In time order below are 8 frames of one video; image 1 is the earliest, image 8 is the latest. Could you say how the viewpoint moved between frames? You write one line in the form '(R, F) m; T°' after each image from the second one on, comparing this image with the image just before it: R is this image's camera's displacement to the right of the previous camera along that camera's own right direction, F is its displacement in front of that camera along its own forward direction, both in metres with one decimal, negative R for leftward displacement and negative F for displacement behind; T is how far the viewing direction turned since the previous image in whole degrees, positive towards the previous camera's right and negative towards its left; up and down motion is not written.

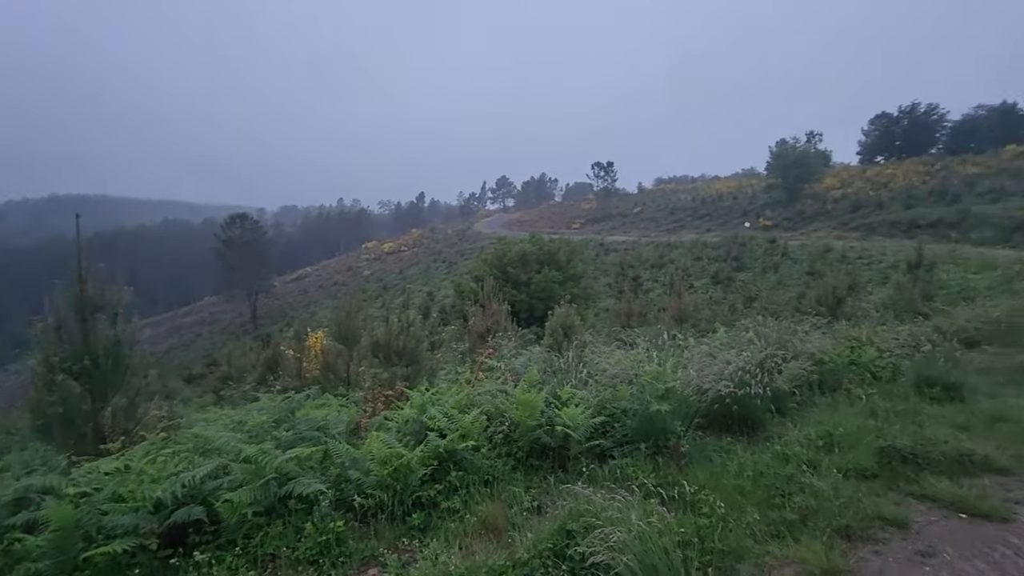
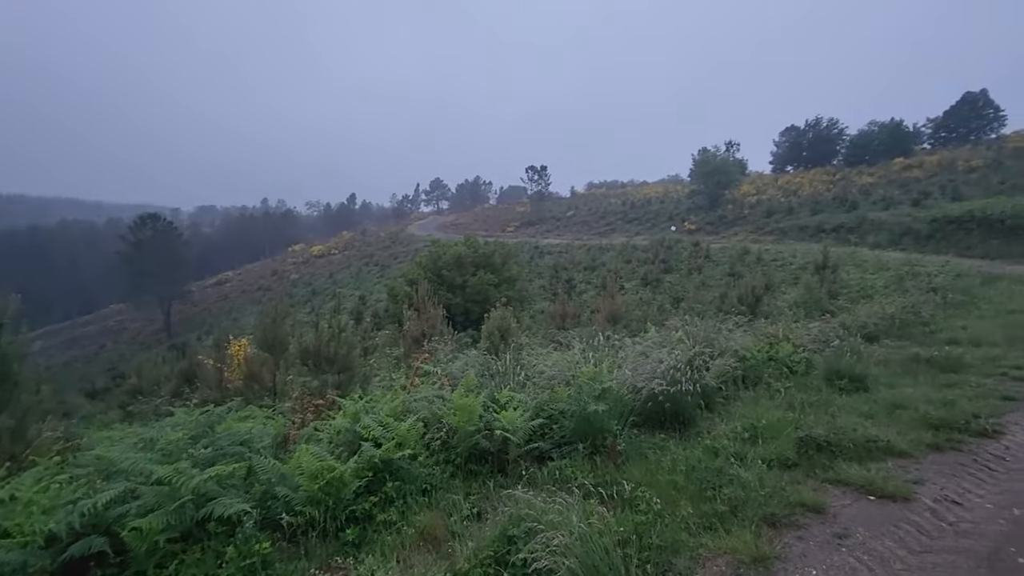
(0.0, +0.1) m; +7°
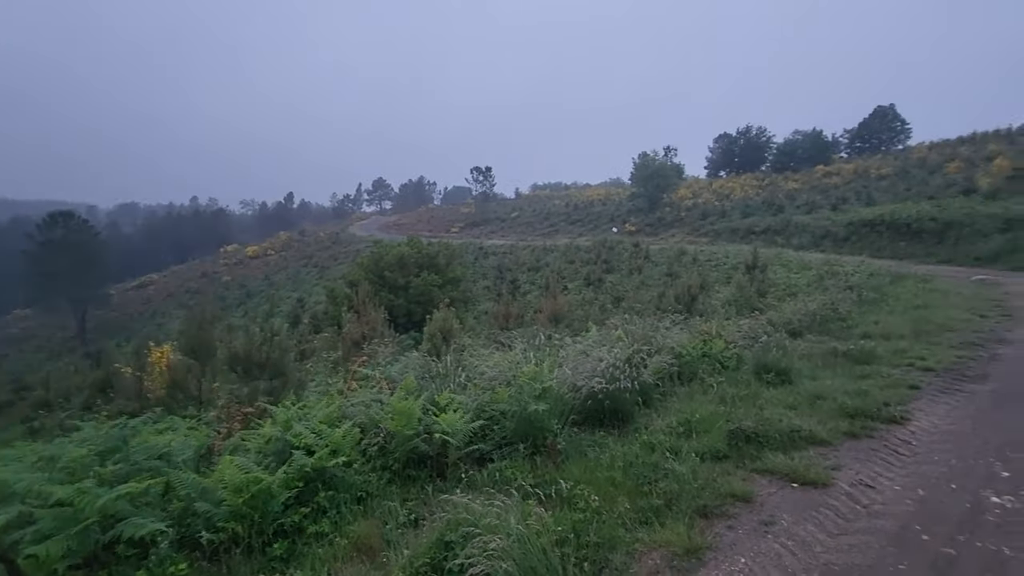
(+0.1, +0.1) m; +6°
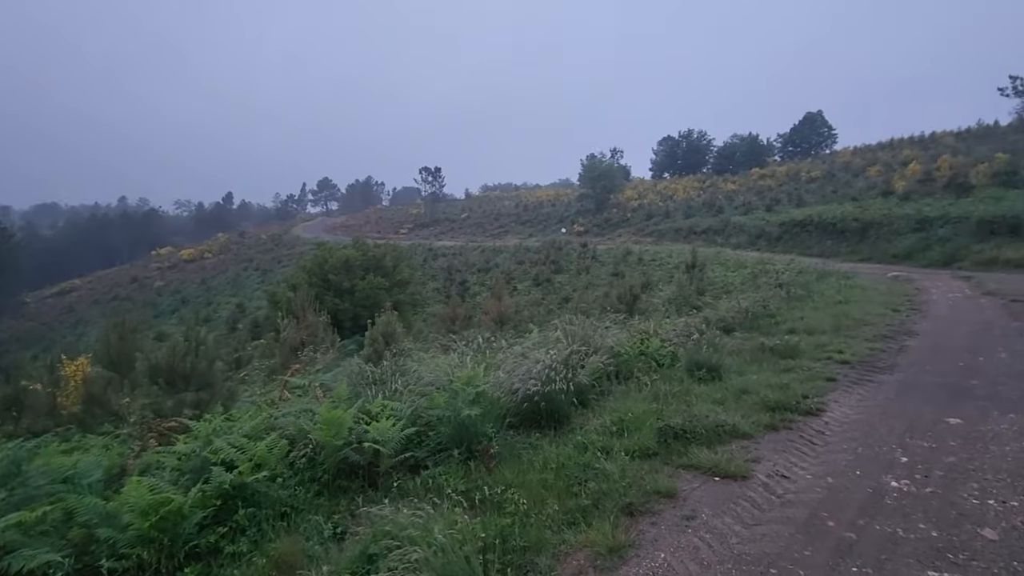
(+0.2, 0.0) m; +5°
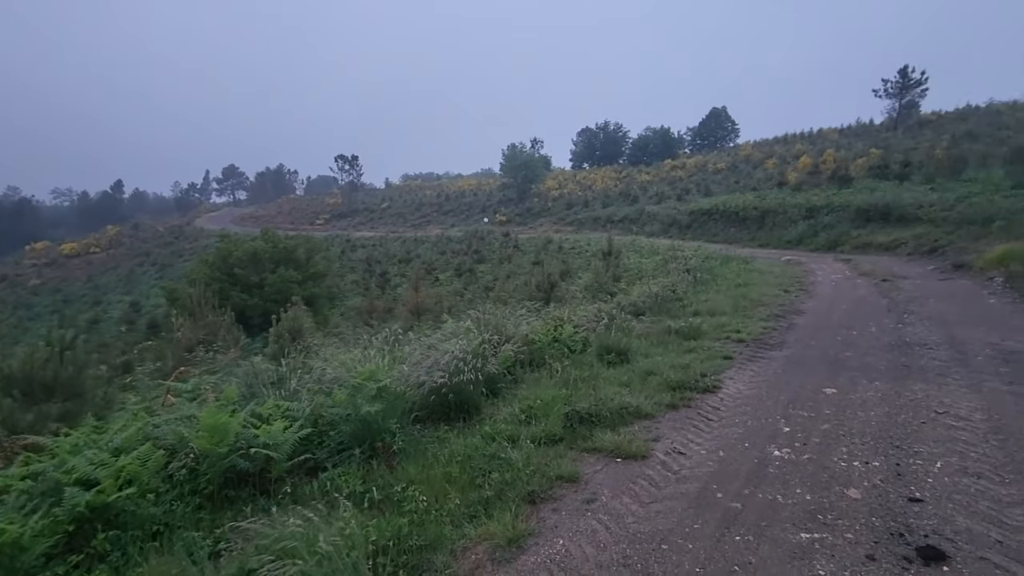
(+0.2, +0.1) m; +8°
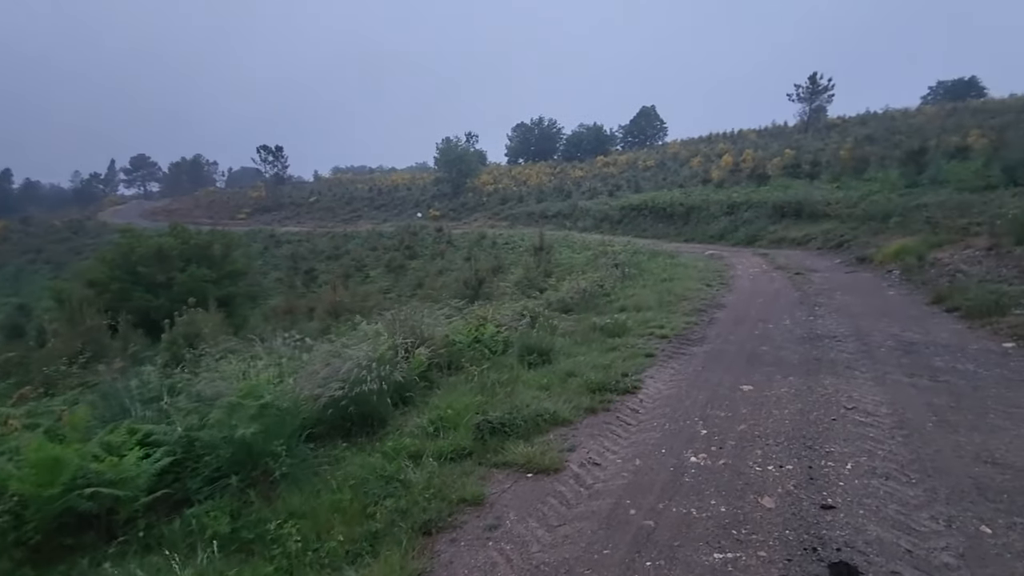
(+0.3, +0.4) m; +7°
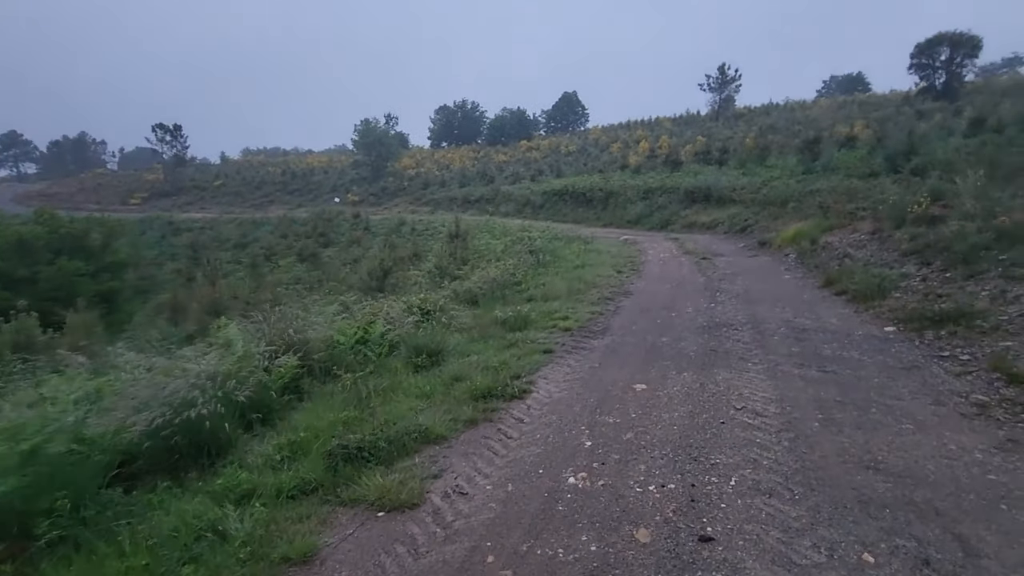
(+0.6, +0.7) m; +8°
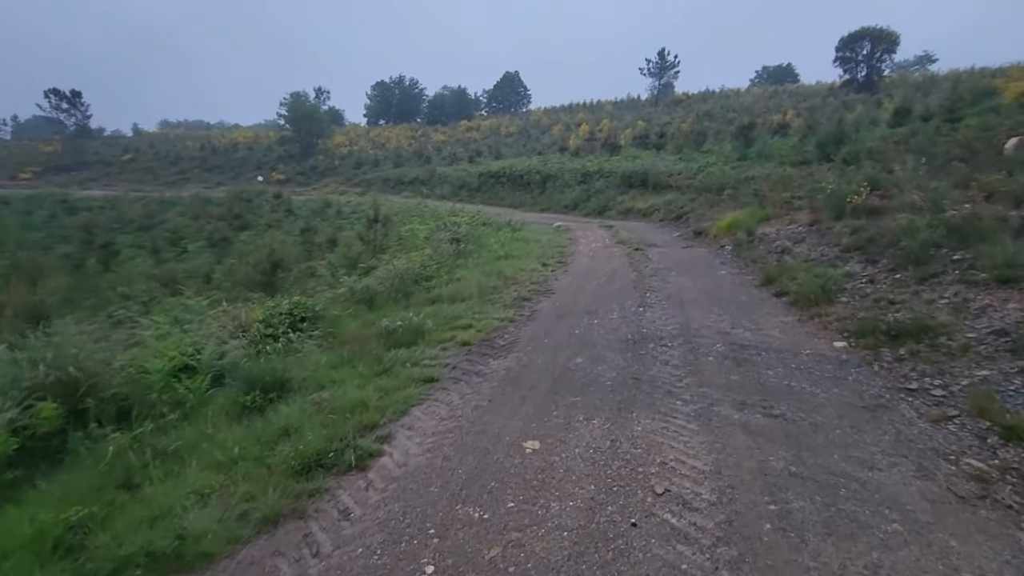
(+0.8, +1.7) m; +6°
